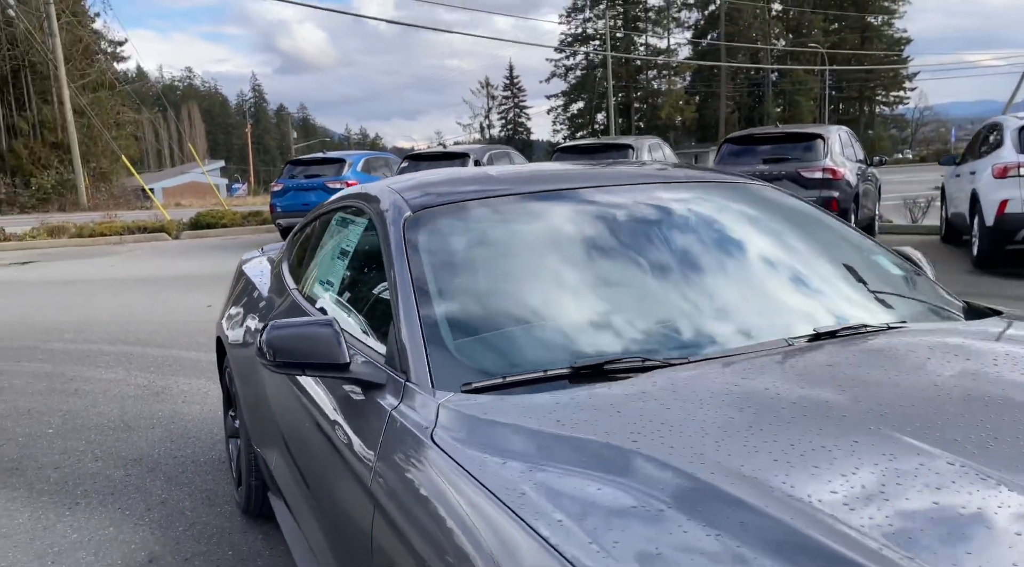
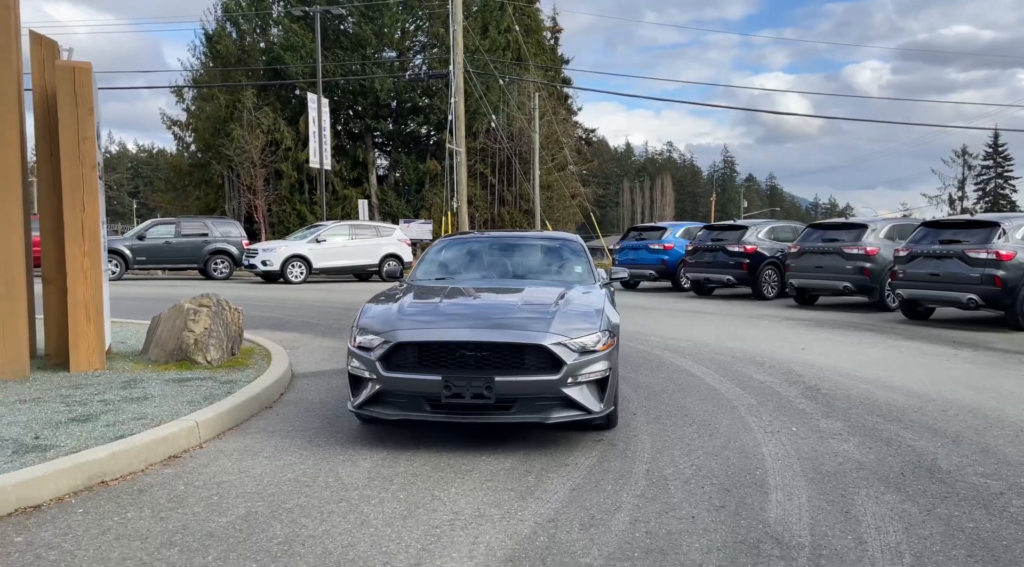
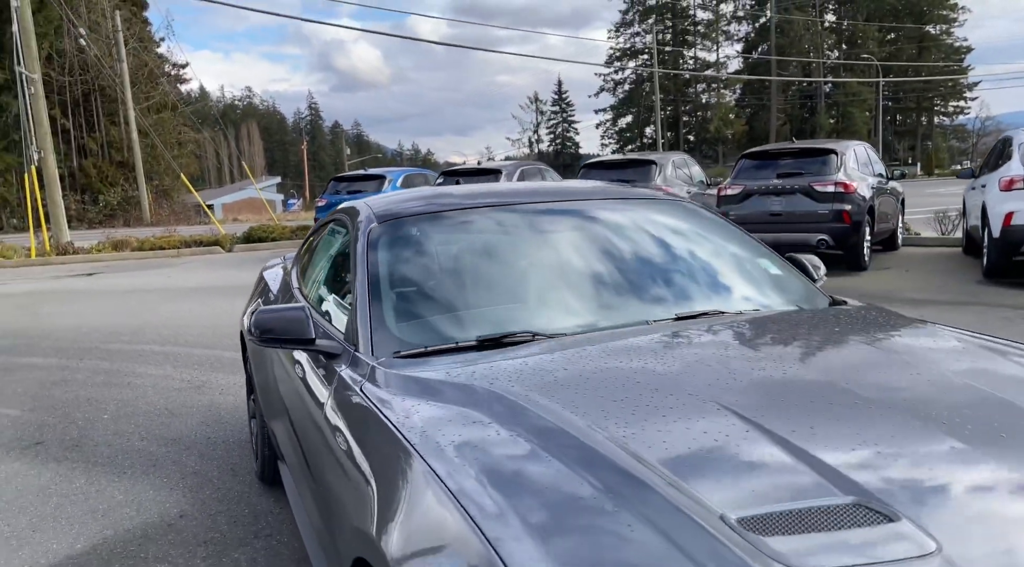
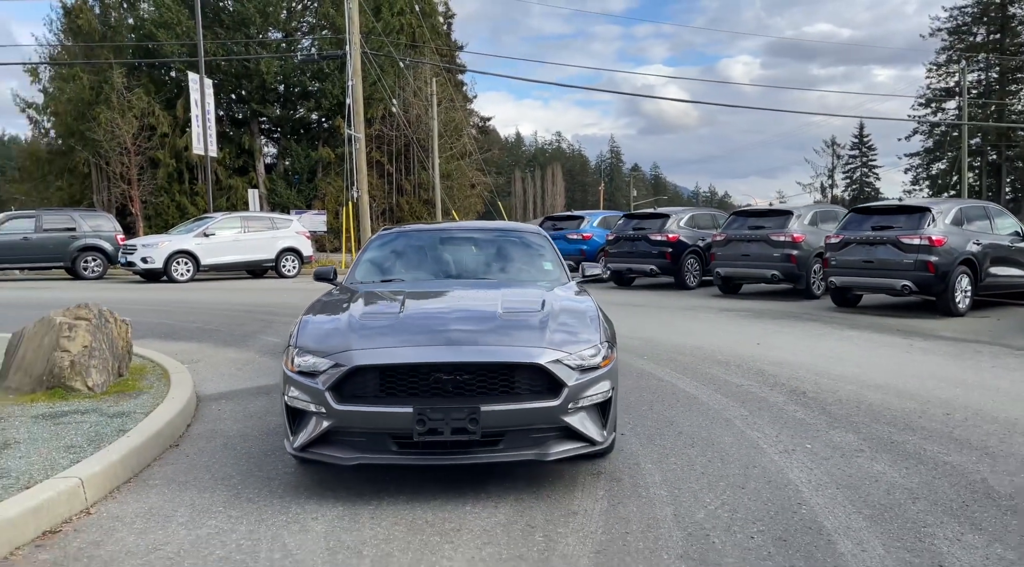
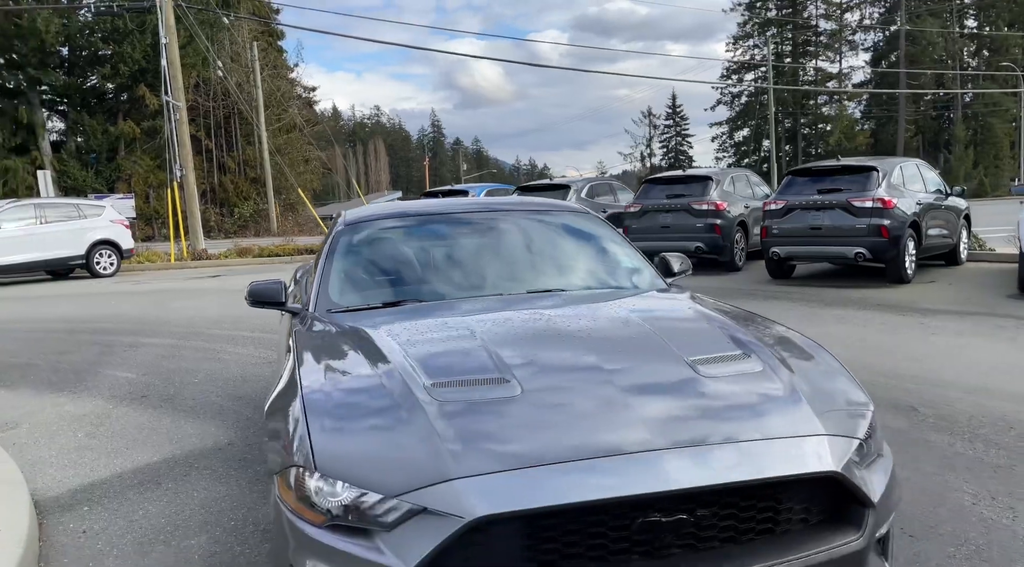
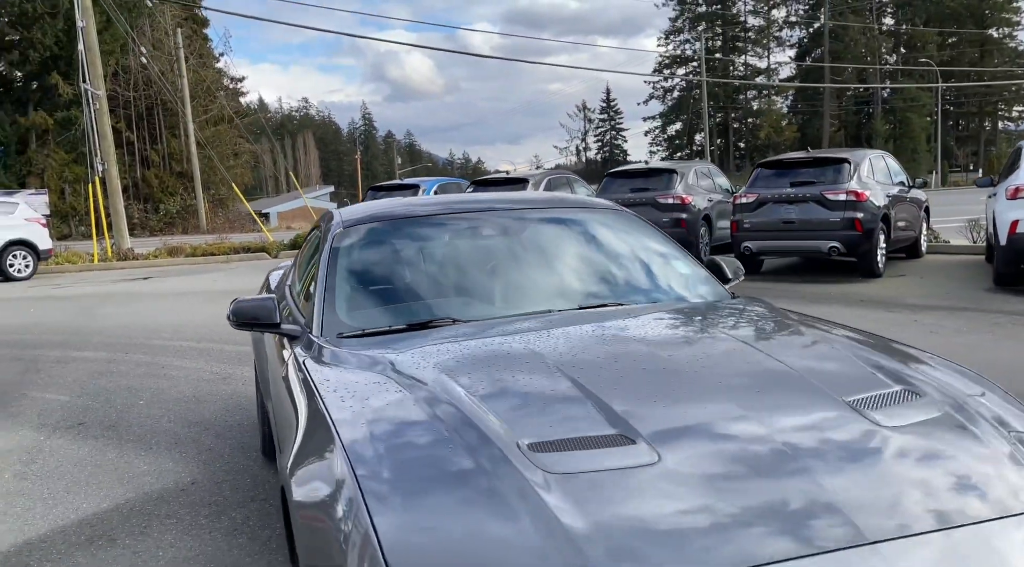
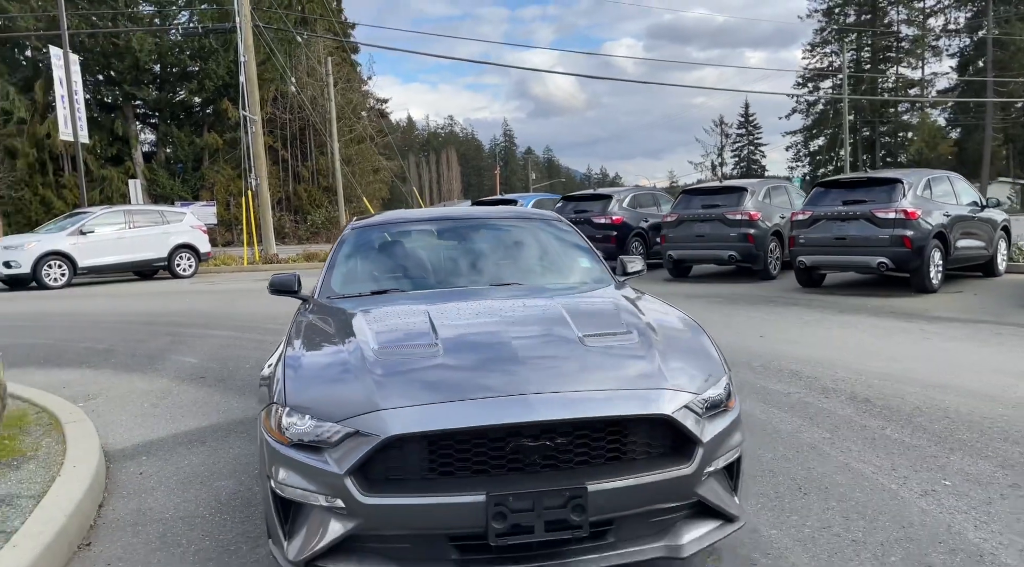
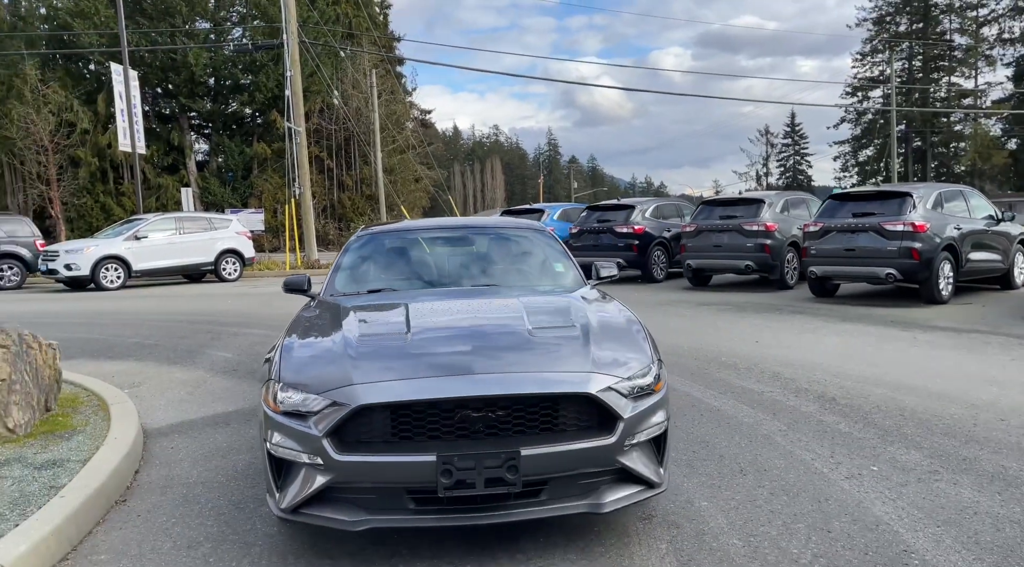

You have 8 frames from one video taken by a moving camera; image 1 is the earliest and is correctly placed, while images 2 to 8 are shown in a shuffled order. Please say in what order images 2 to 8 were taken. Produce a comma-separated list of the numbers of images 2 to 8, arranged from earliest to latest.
3, 6, 5, 7, 8, 4, 2
